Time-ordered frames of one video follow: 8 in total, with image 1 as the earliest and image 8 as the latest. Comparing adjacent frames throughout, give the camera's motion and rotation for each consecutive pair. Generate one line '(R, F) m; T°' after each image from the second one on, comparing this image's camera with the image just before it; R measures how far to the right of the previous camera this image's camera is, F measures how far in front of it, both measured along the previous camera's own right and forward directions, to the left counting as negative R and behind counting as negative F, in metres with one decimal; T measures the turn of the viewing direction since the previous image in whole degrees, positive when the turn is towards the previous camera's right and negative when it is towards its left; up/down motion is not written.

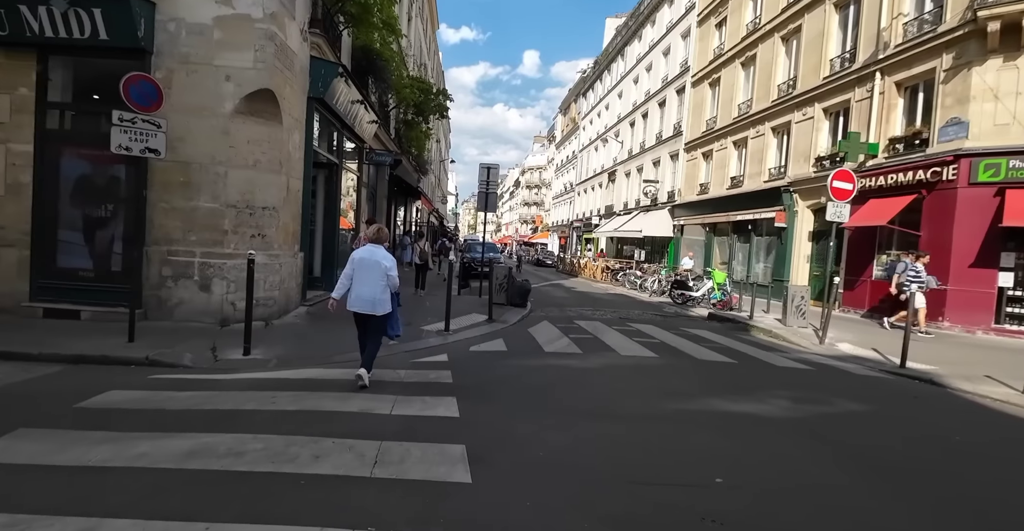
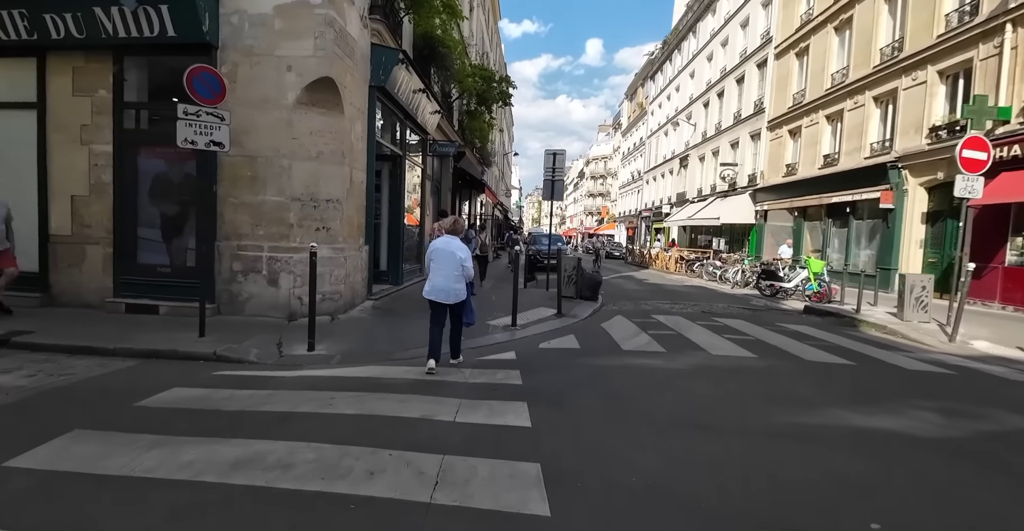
(-0.1, +0.6) m; -7°
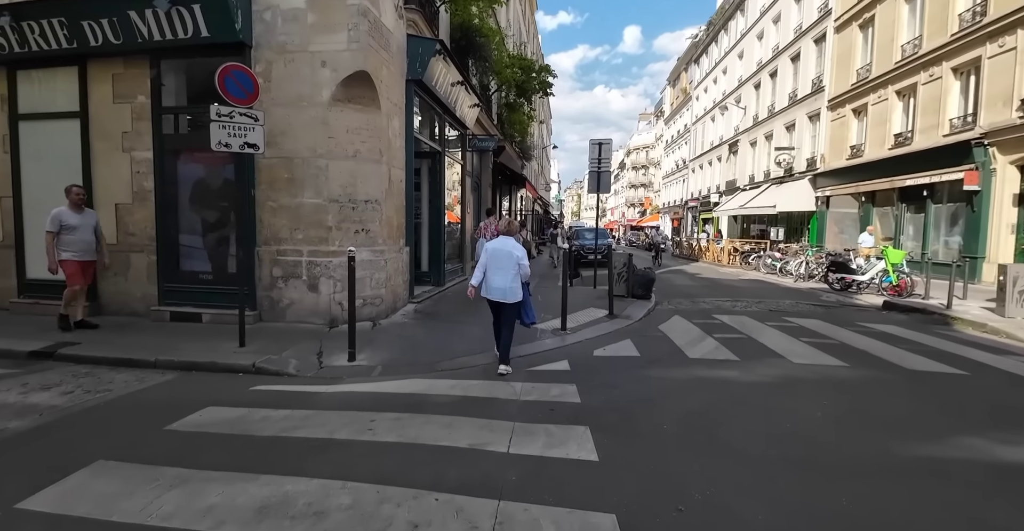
(-0.1, +0.5) m; -5°
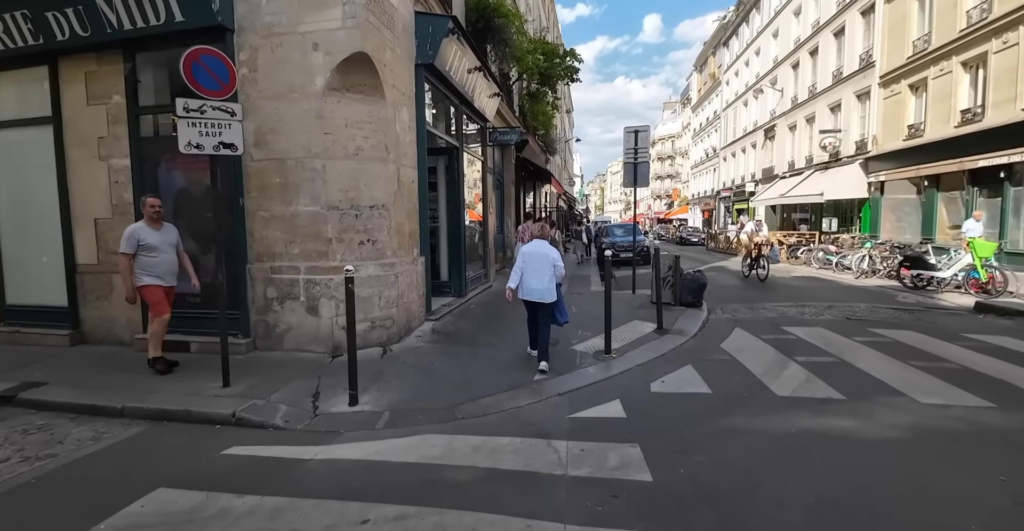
(-0.1, +1.1) m; -3°
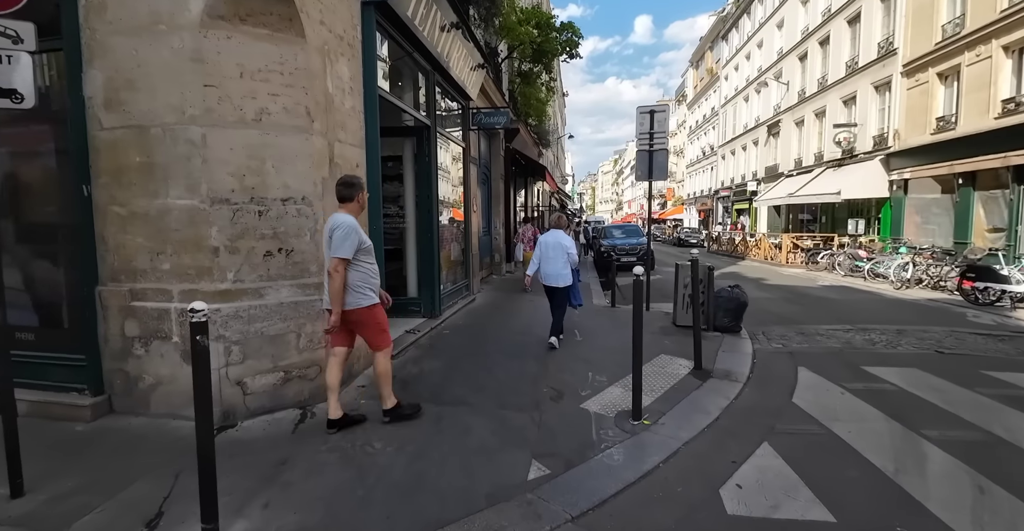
(+0.1, +1.9) m; +1°
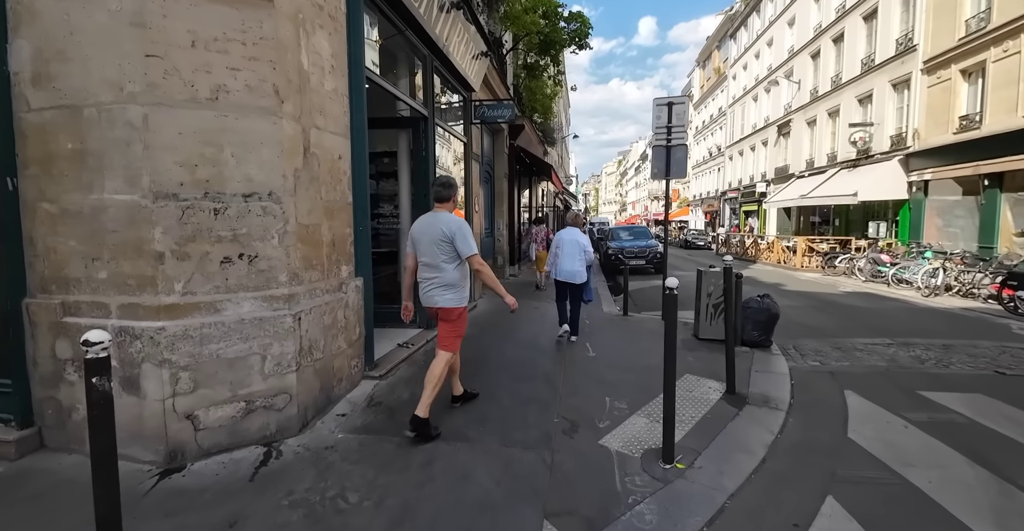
(0.0, +0.7) m; 0°
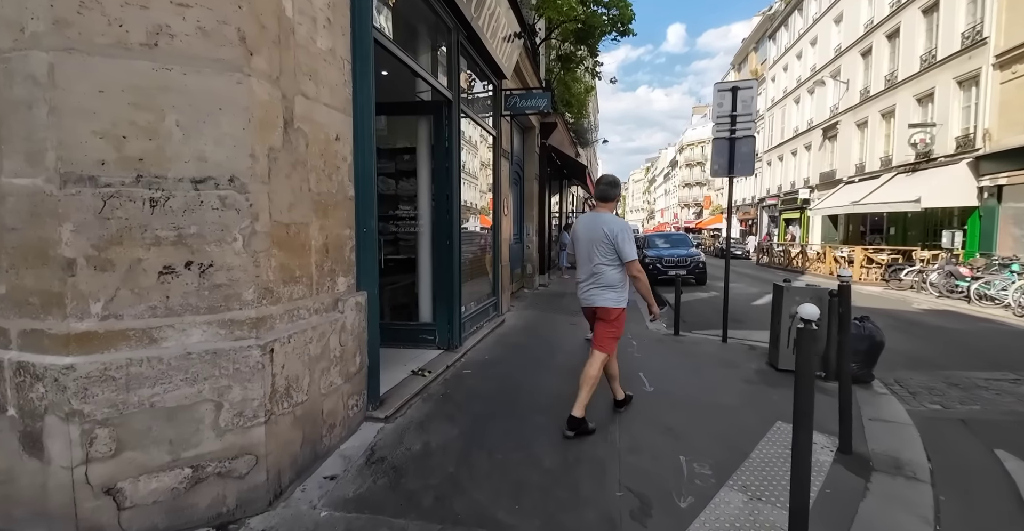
(-0.1, +1.0) m; -3°
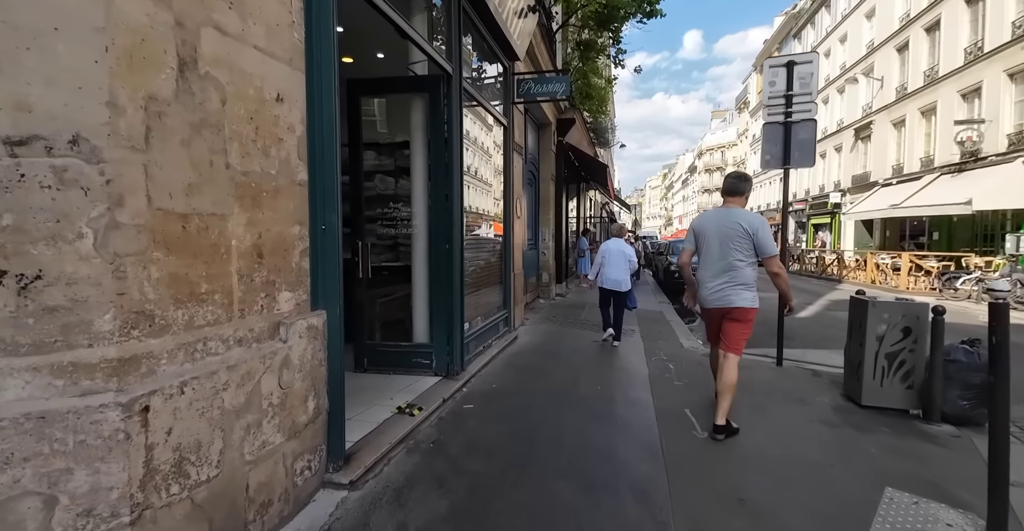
(0.0, +0.9) m; -2°
